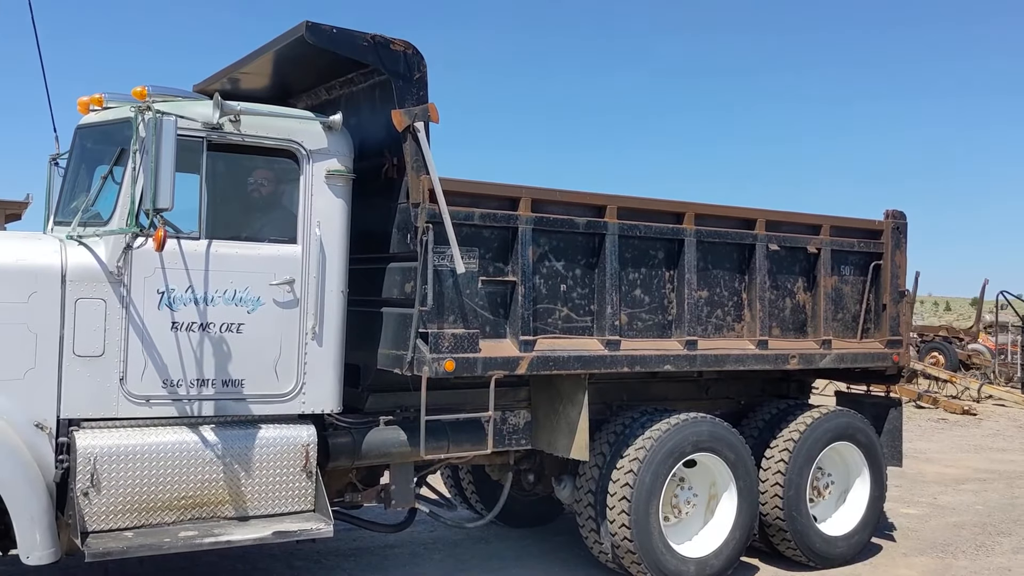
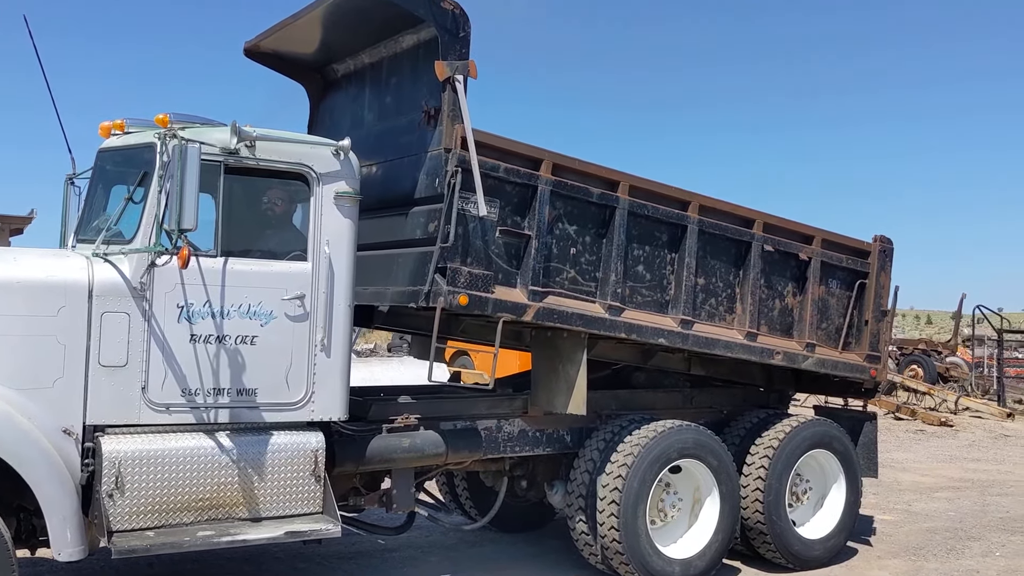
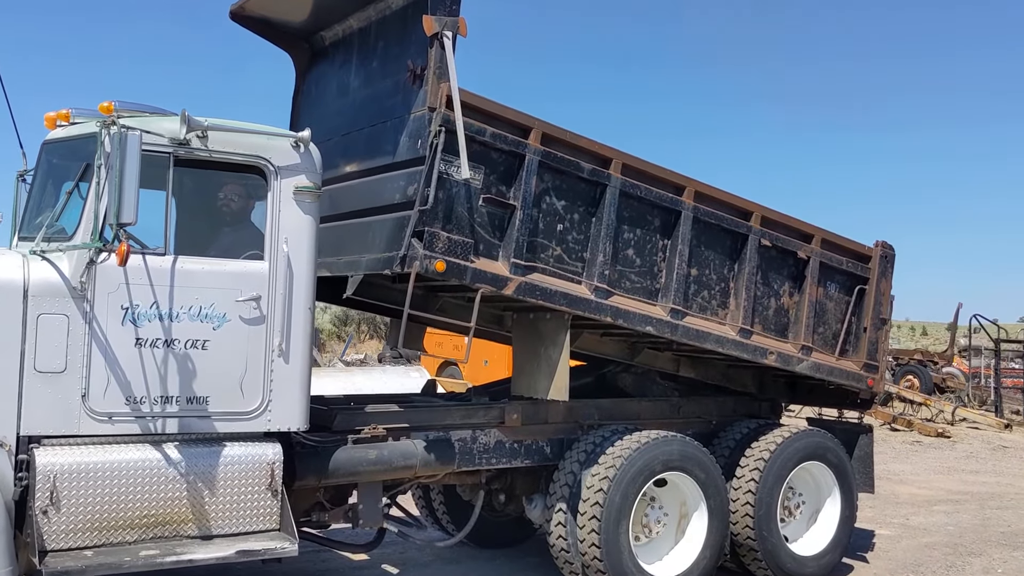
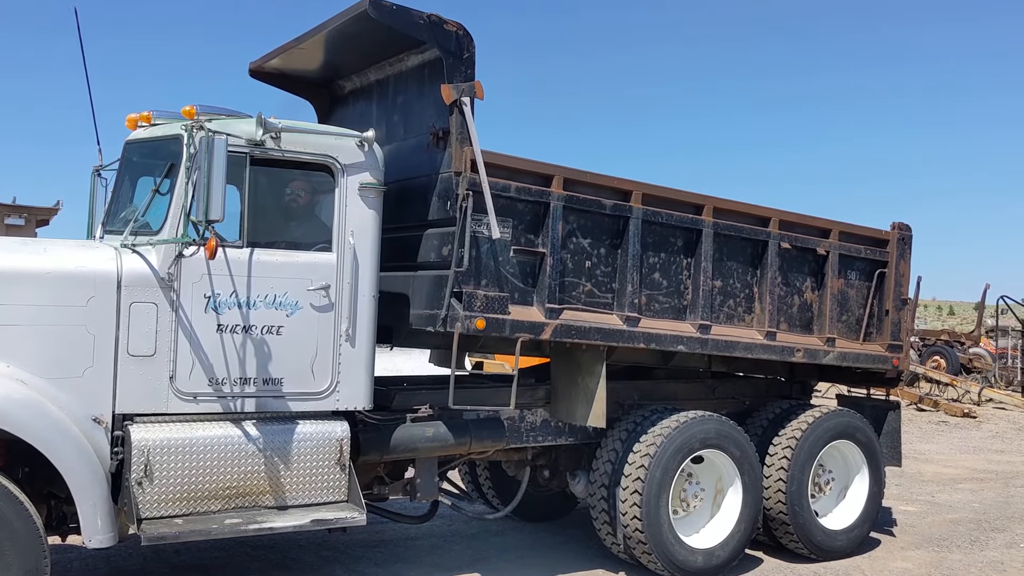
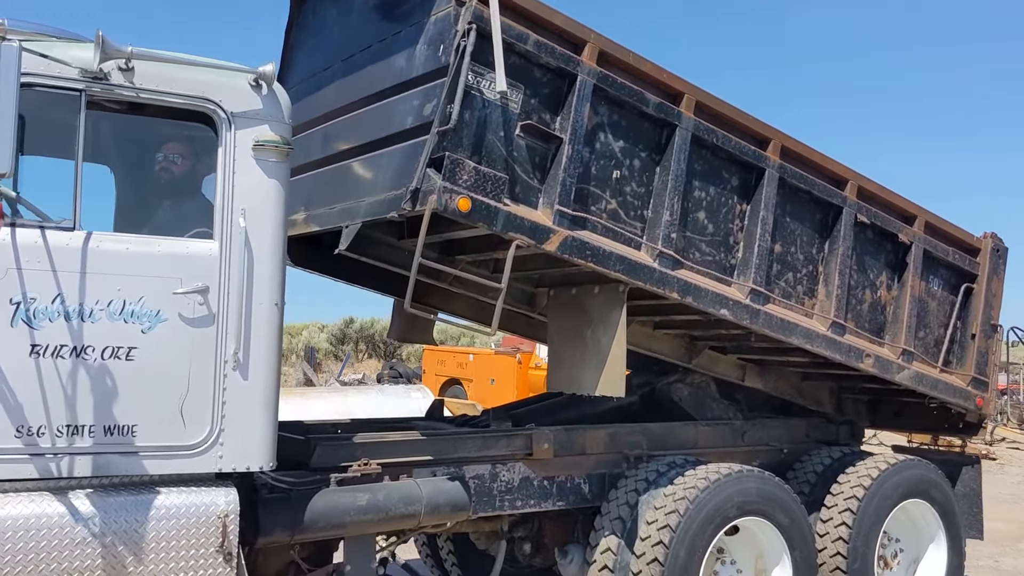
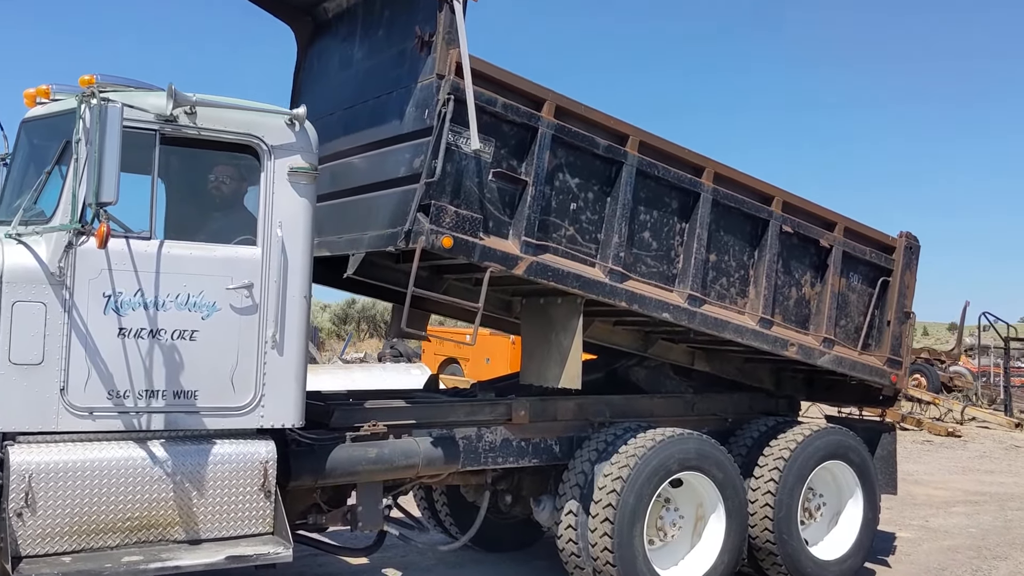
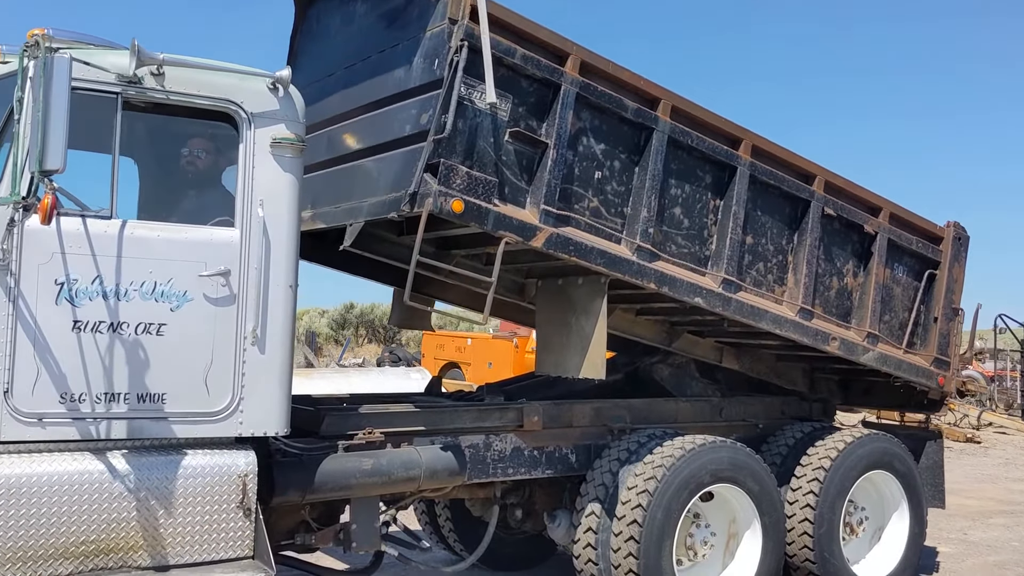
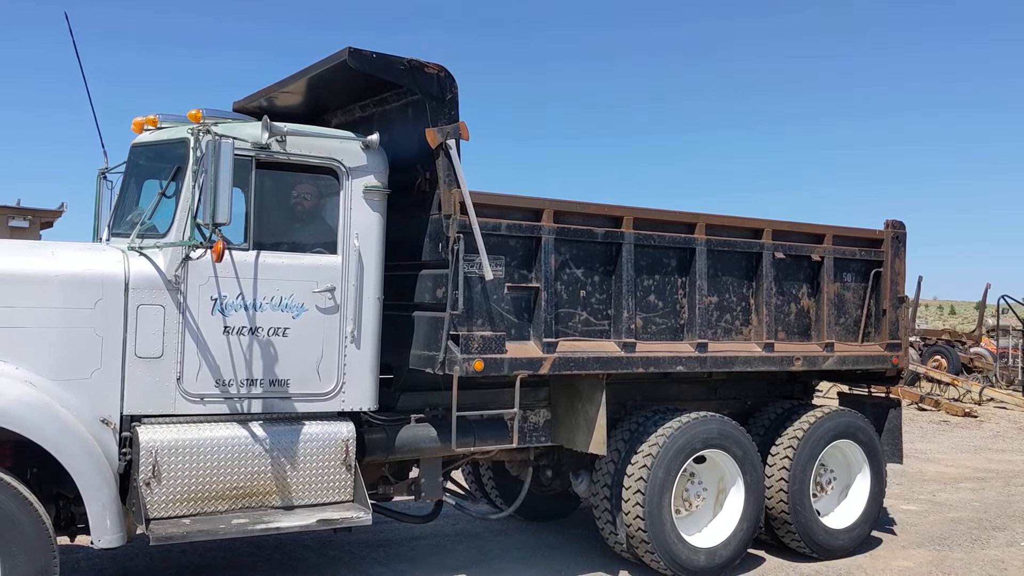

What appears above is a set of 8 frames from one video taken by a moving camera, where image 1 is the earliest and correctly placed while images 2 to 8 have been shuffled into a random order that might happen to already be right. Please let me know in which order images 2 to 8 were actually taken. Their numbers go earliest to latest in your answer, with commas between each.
8, 4, 2, 3, 6, 7, 5
